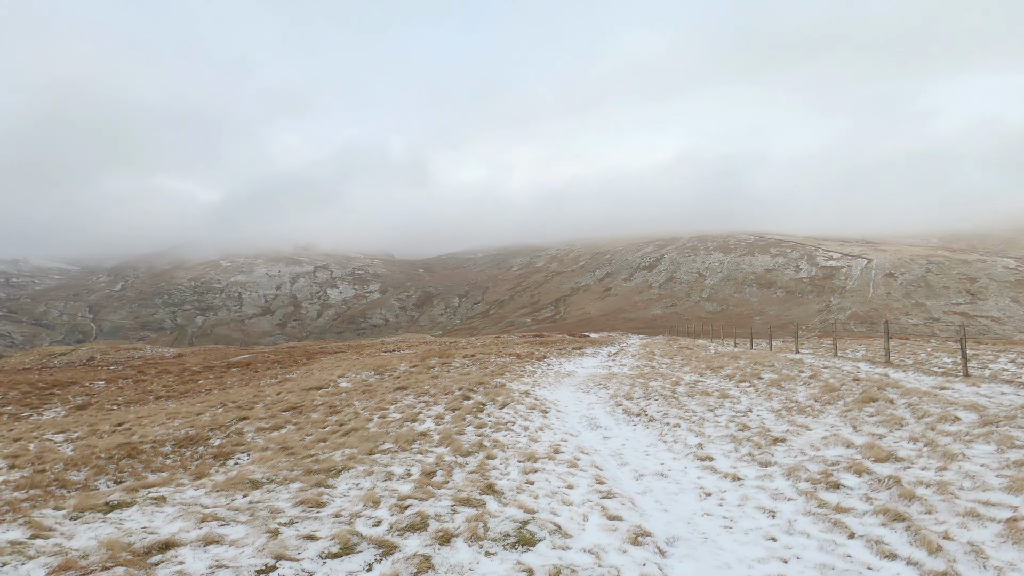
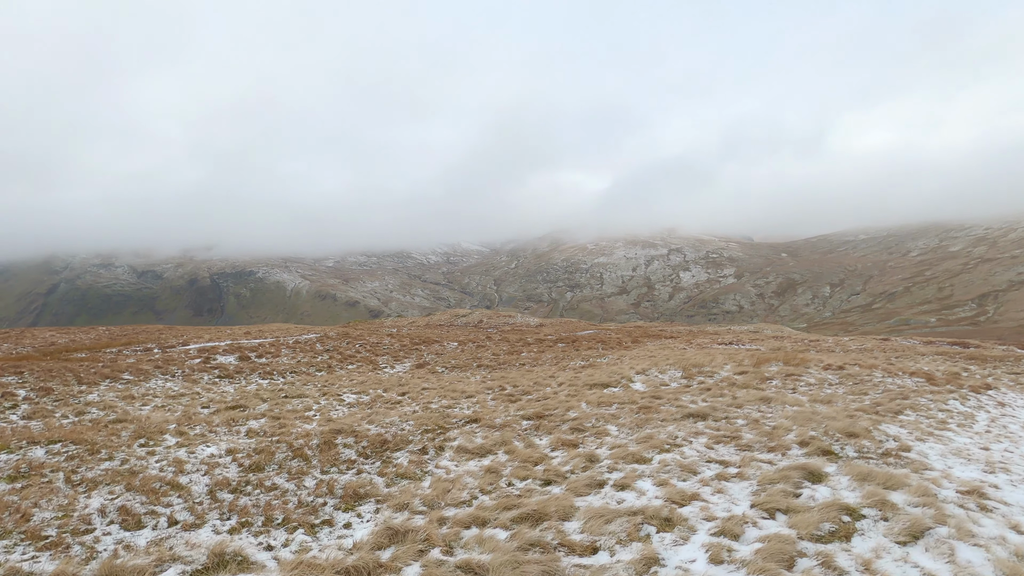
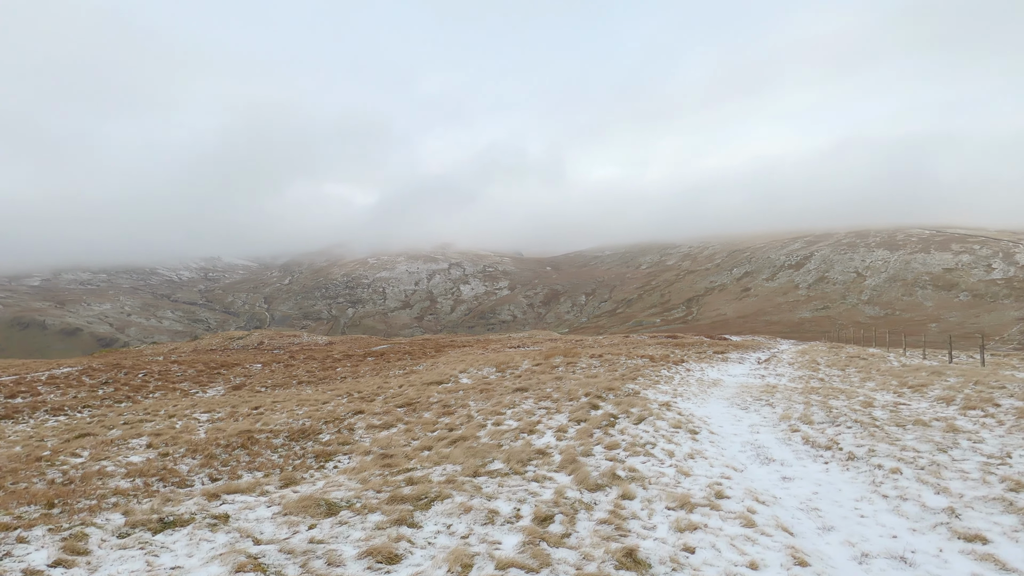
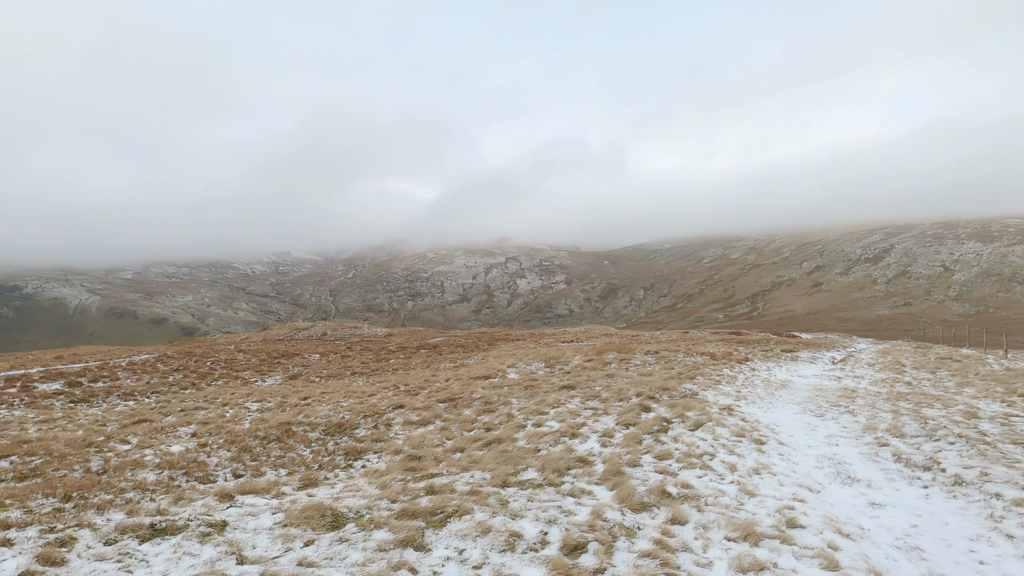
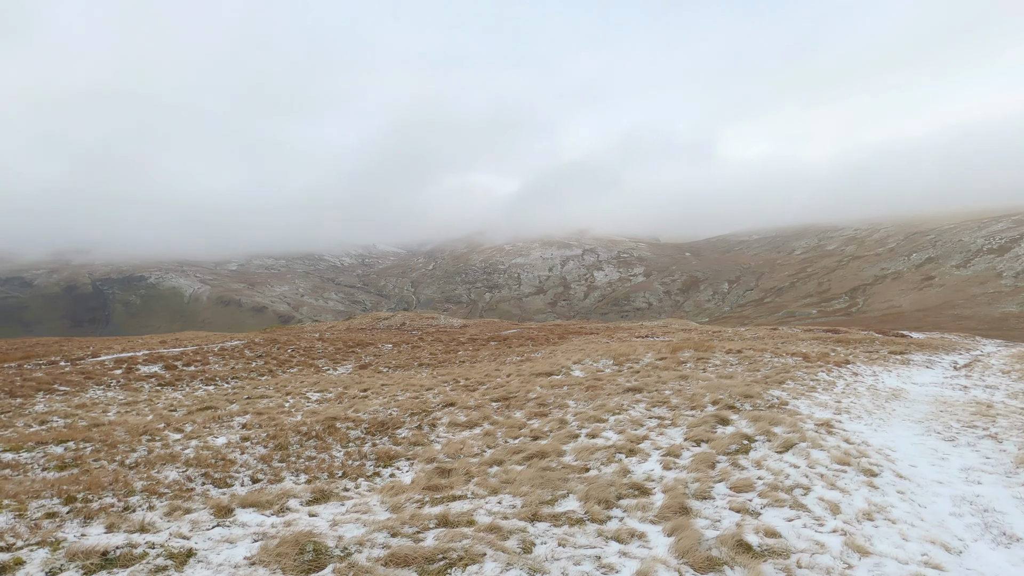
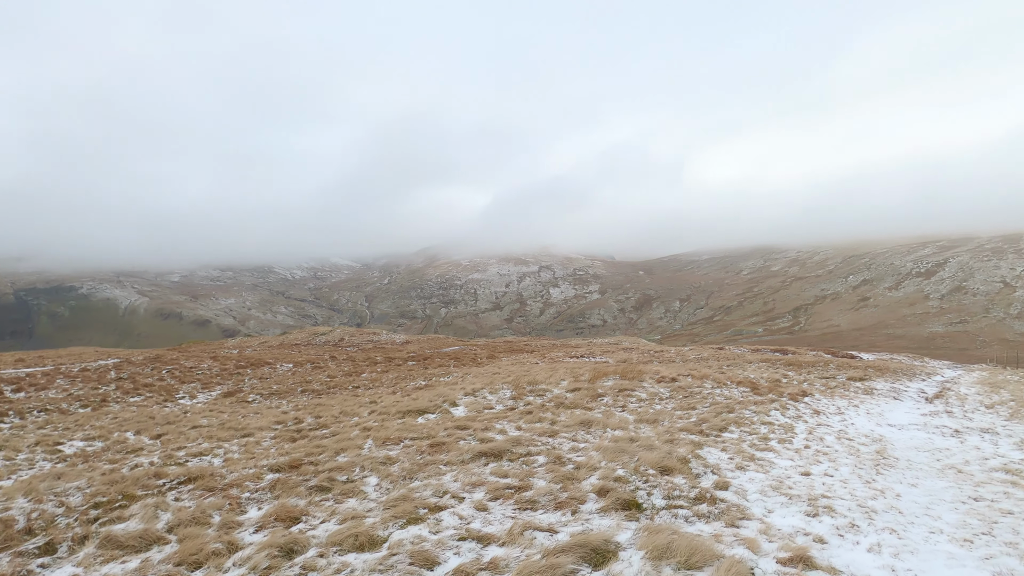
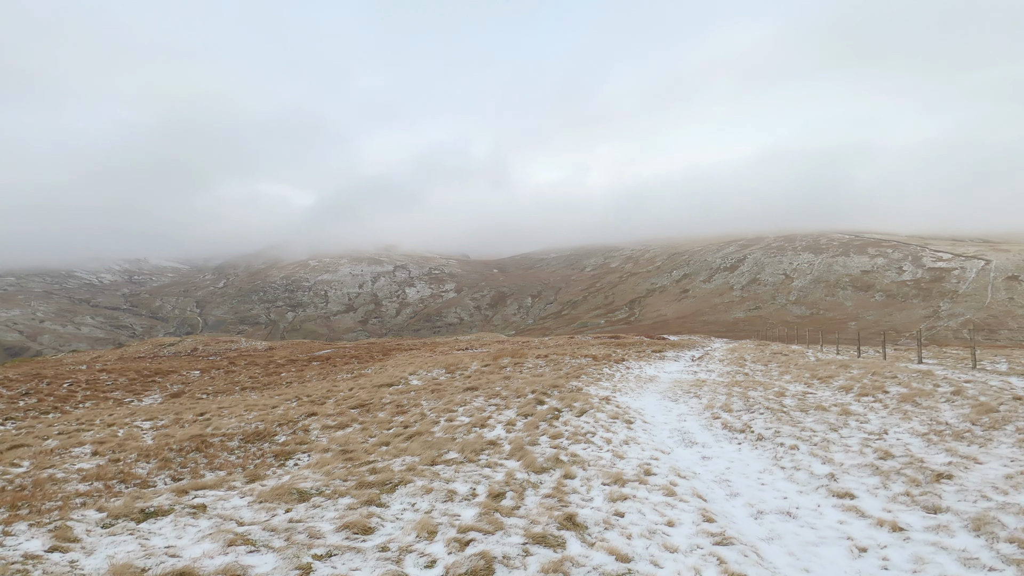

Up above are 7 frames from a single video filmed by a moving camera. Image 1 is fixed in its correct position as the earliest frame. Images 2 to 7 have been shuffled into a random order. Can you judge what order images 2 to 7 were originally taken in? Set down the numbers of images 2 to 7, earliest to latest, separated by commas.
7, 3, 4, 5, 2, 6
